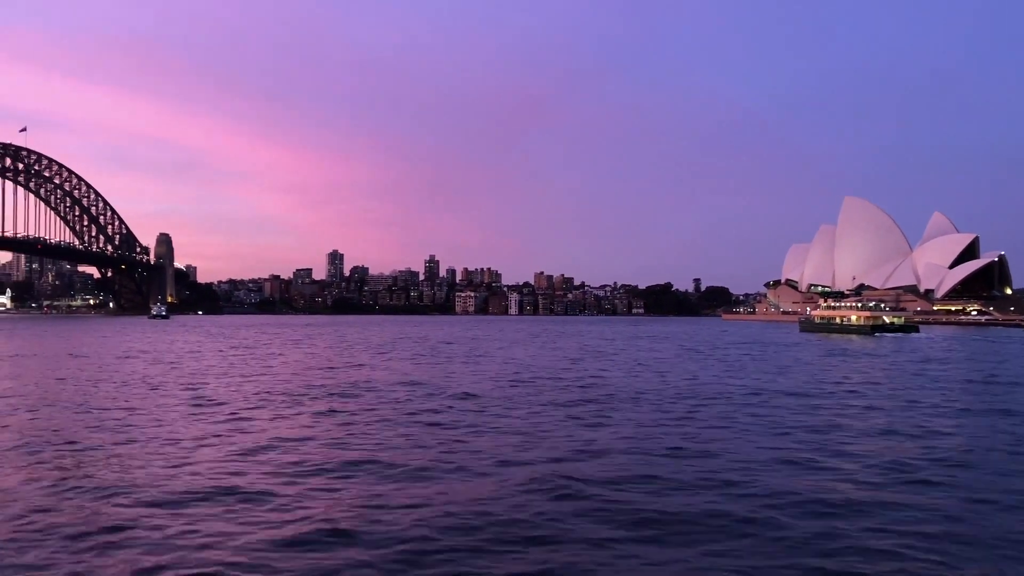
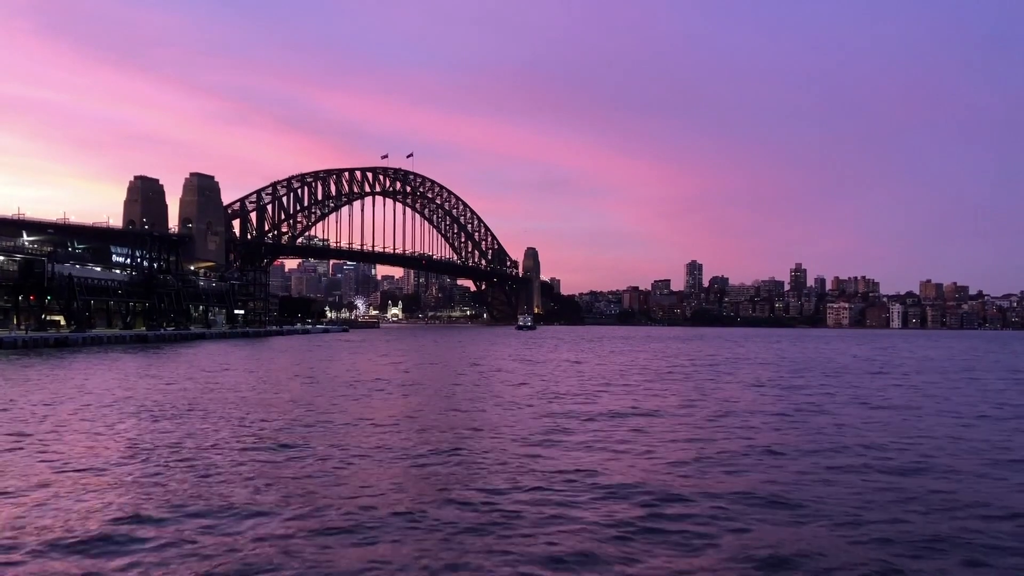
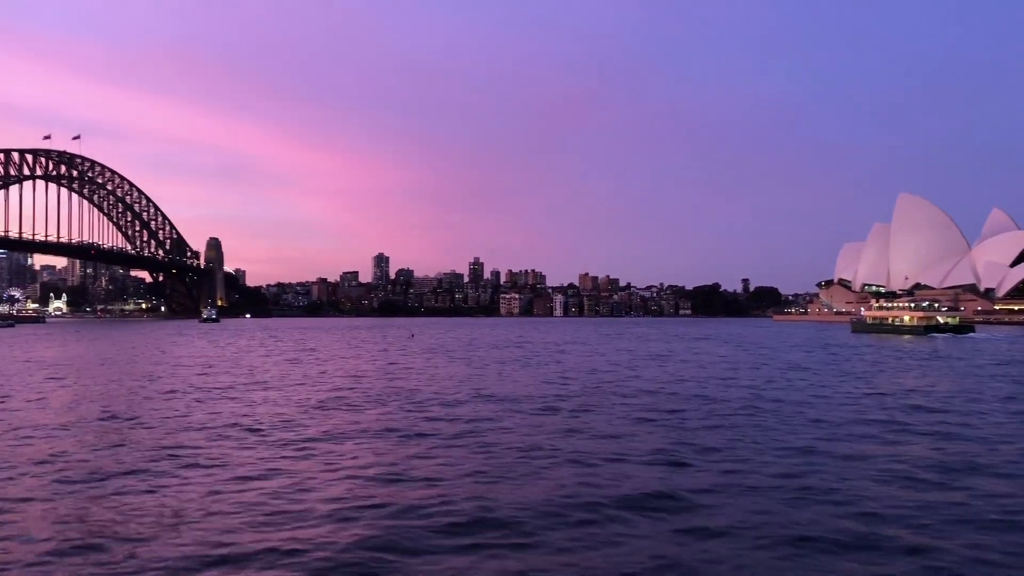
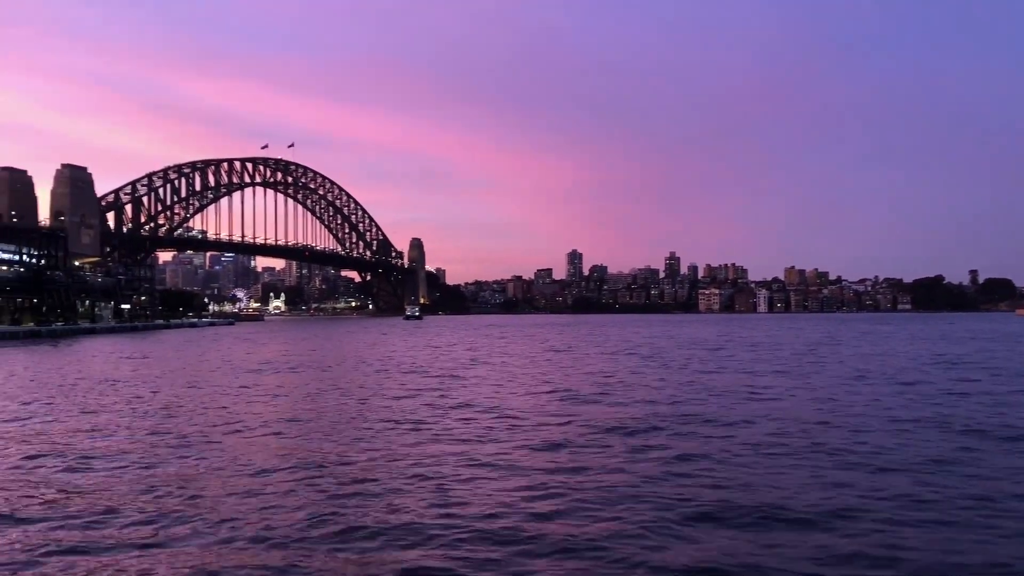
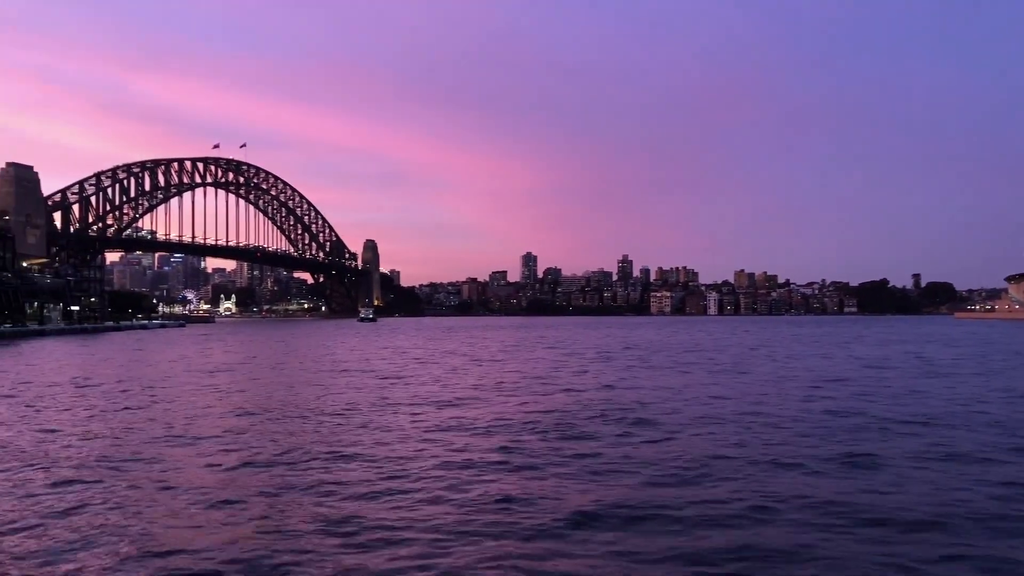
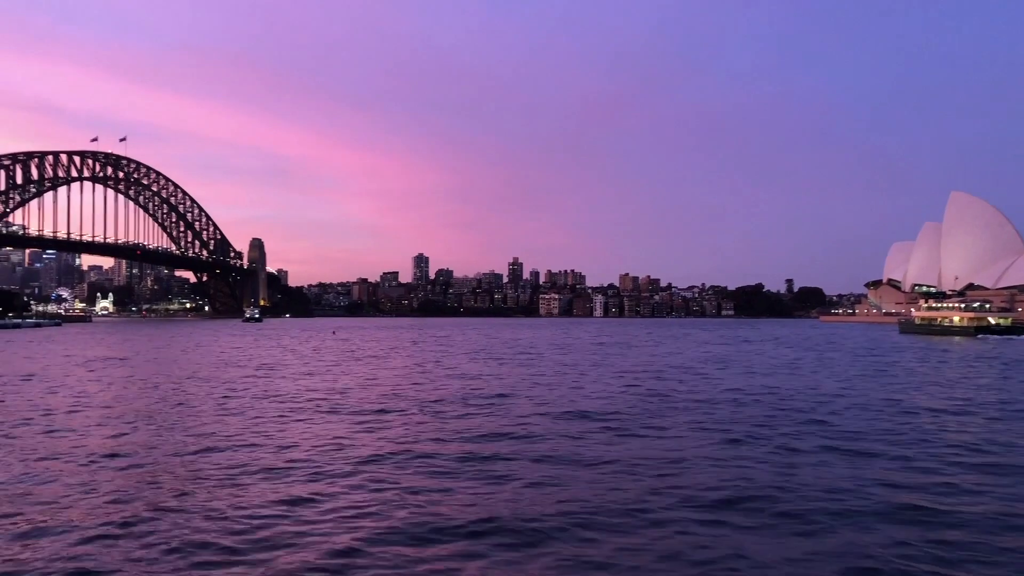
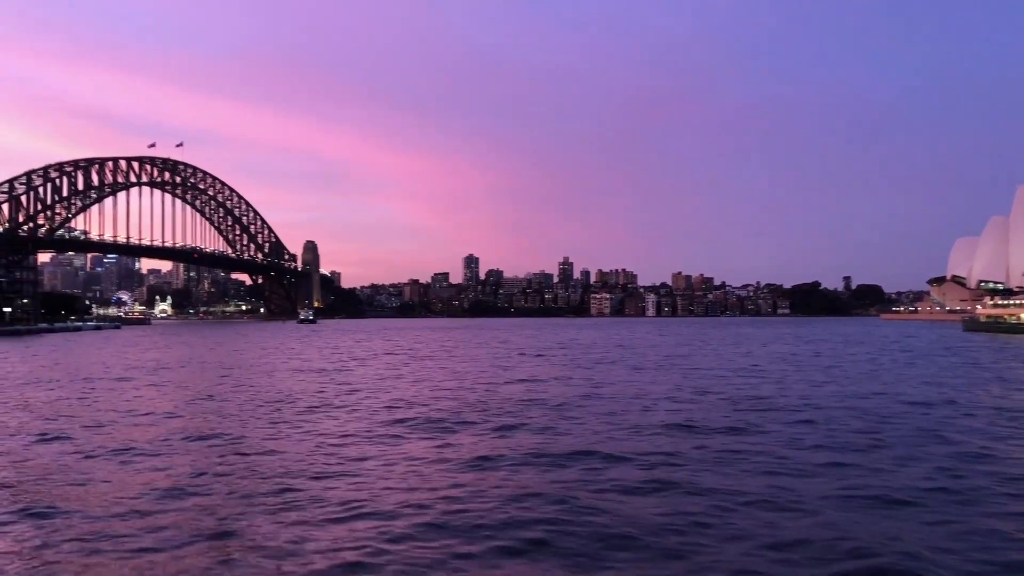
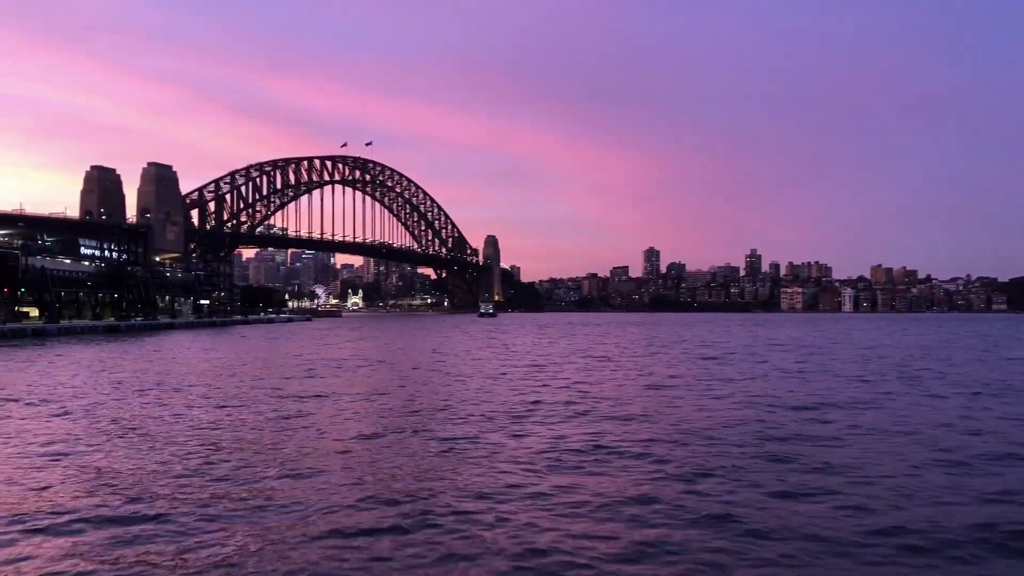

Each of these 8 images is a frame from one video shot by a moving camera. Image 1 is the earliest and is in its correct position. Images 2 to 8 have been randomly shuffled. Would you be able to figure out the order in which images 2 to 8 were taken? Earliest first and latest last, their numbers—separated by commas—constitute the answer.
3, 6, 7, 5, 4, 8, 2
